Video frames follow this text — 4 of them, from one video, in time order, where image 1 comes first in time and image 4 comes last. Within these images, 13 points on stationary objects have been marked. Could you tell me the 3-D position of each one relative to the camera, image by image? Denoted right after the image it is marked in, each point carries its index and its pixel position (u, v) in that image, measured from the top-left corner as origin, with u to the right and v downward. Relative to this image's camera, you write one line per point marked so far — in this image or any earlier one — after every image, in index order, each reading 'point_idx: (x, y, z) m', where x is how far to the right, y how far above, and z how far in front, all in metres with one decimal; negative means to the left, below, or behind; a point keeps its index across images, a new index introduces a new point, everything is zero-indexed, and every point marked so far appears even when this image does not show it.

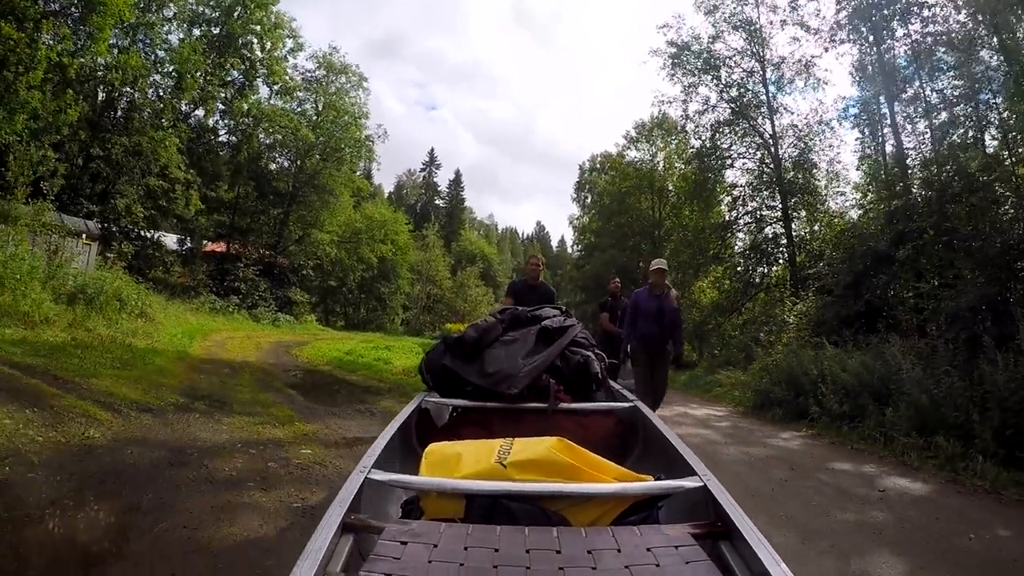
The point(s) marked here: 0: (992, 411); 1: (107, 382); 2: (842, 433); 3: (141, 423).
0: (+3.6, -0.9, +4.7) m
1: (-3.9, -0.9, +6.2) m
2: (+3.0, -1.3, +5.9) m
3: (-2.6, -1.0, +4.5) m
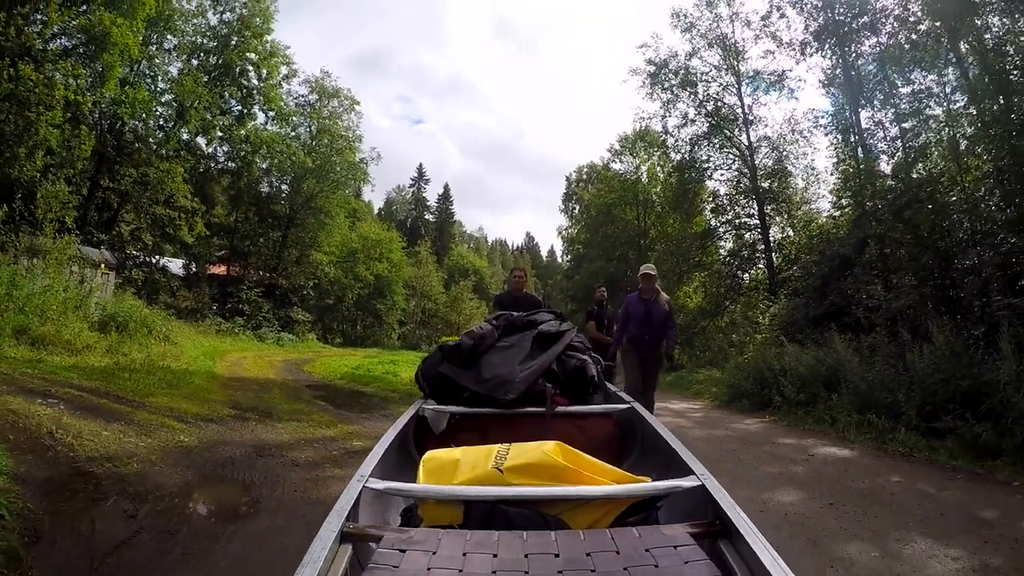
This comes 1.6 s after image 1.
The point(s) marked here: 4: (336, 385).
0: (+3.6, -0.9, +5.7) m
1: (-3.9, -1.3, +7.1) m
2: (+3.1, -1.4, +6.9) m
3: (-2.5, -1.2, +5.4) m
4: (-3.3, -1.8, +11.9) m
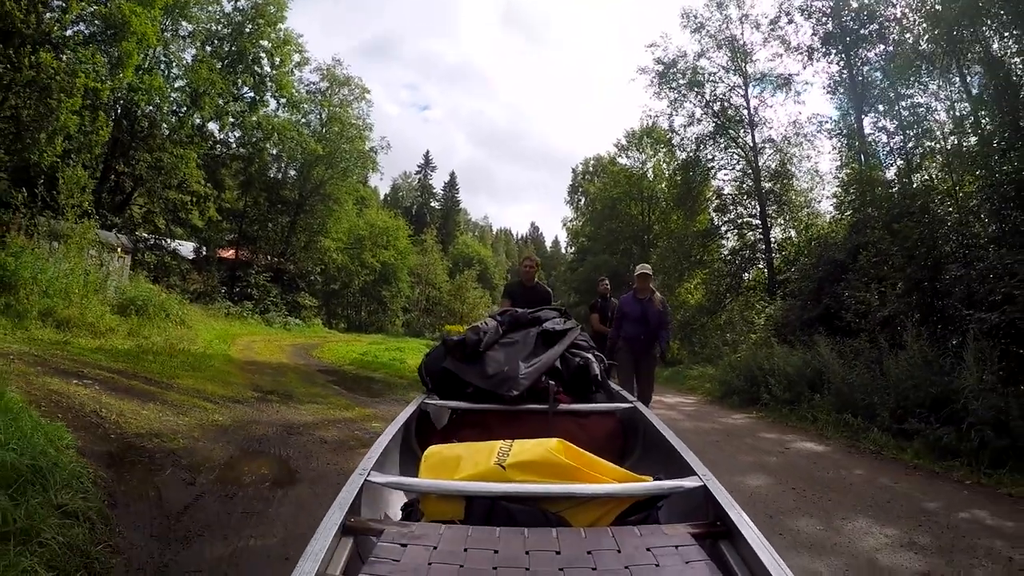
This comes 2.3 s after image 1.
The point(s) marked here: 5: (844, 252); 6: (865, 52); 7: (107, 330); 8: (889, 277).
0: (+3.7, -1.0, +6.2) m
1: (-3.8, -1.1, +7.6) m
2: (+3.1, -1.5, +7.4) m
3: (-2.5, -1.1, +5.9) m
4: (-3.2, -1.6, +12.4) m
5: (+6.4, +0.7, +12.2) m
6: (+9.7, +6.5, +17.4) m
7: (-7.0, -0.7, +11.1) m
8: (+5.7, +0.2, +9.6) m
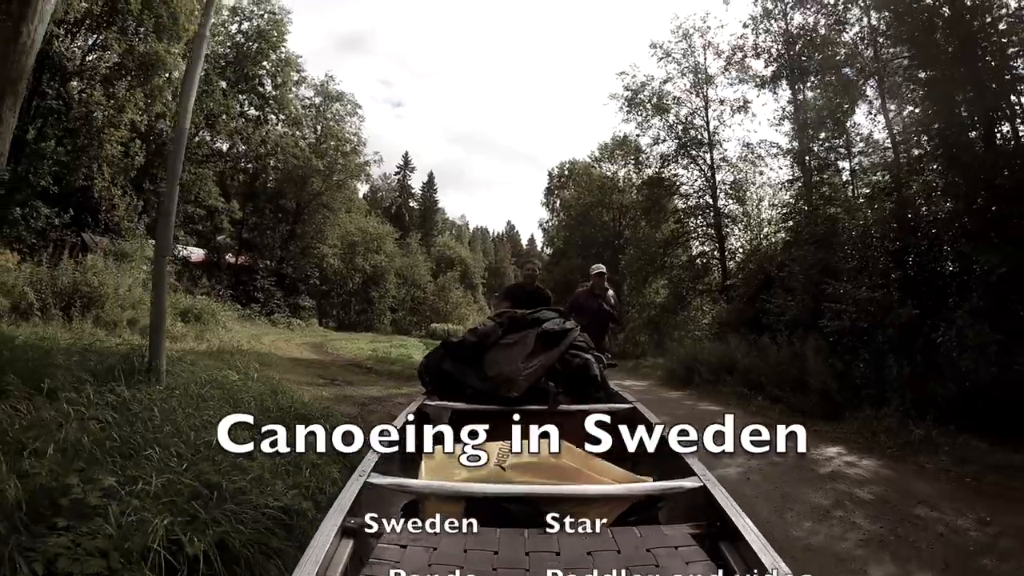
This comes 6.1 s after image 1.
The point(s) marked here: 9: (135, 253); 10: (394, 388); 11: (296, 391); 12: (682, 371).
0: (+3.7, -1.3, +9.1) m
1: (-3.8, -1.3, +10.2) m
2: (+3.1, -1.7, +10.2) m
3: (-2.5, -1.4, +8.6) m
4: (-3.4, -1.8, +15.0) m
5: (+6.2, +0.5, +15.2) m
6: (+9.2, +6.4, +20.5) m
7: (-7.2, -0.9, +13.5) m
8: (+5.6, 0.0, +12.6) m
9: (-9.5, +0.9, +16.0) m
10: (-1.8, -1.5, +9.1) m
11: (-2.9, -1.3, +8.2) m
12: (+3.1, -1.5, +11.6) m
